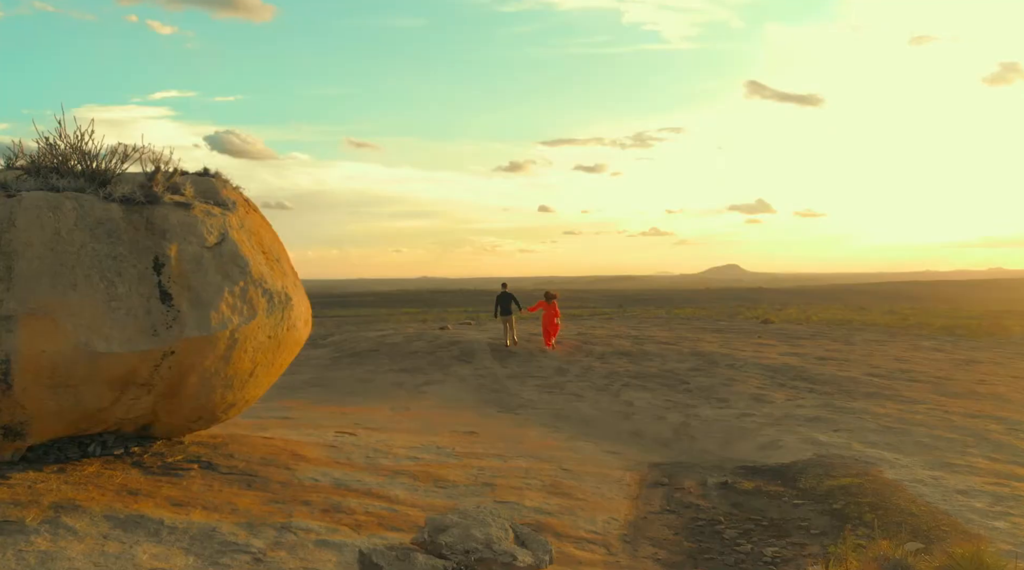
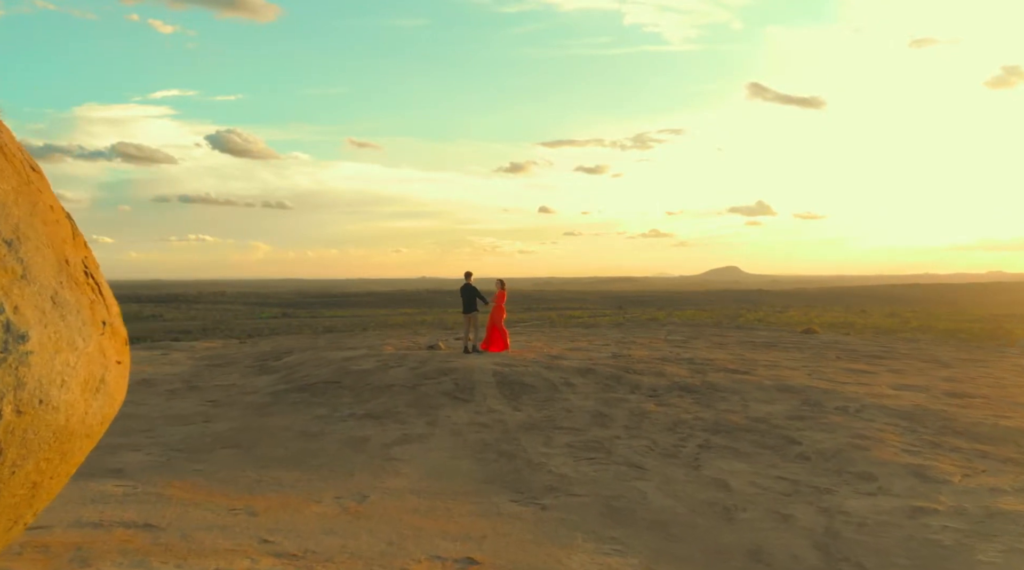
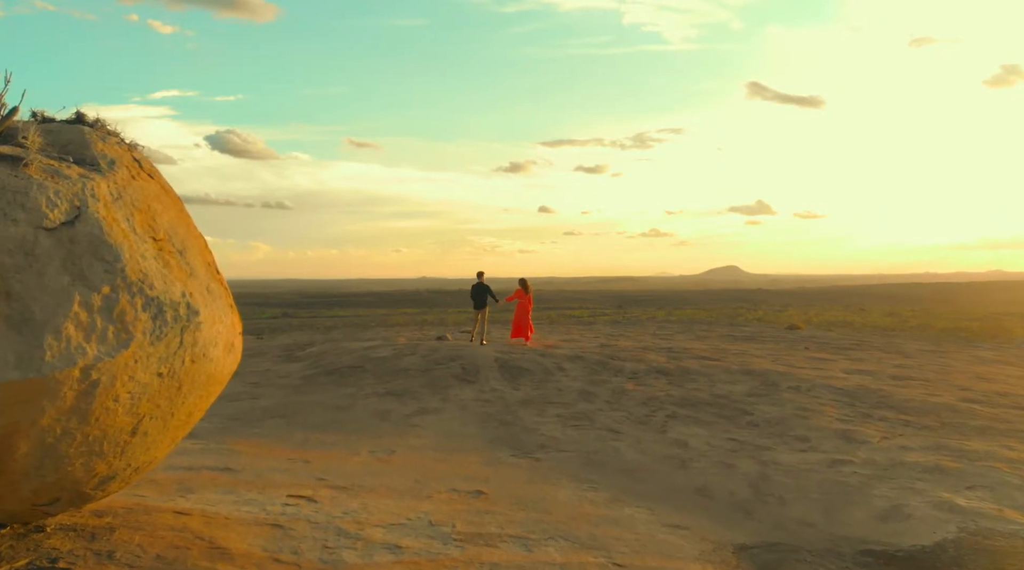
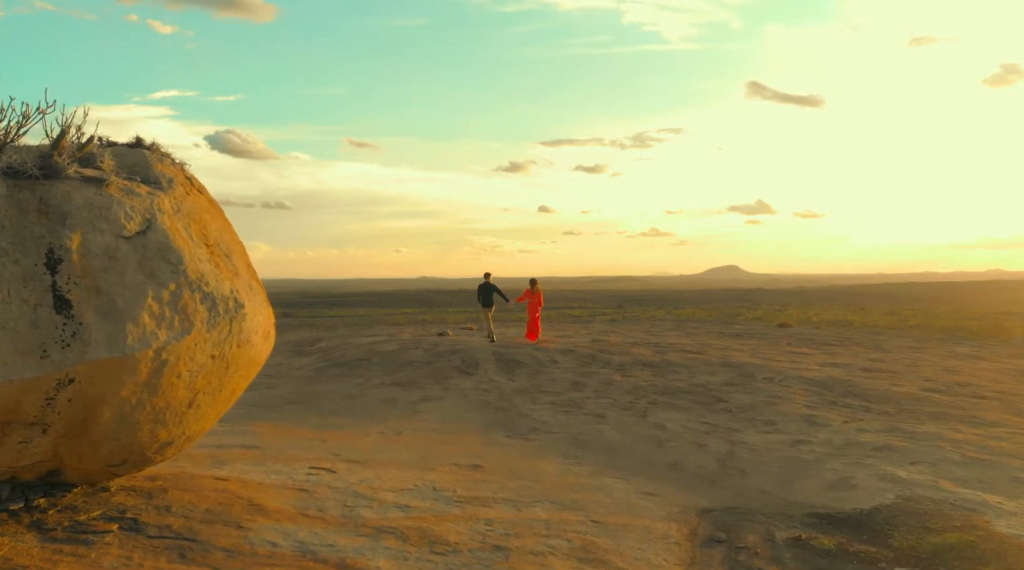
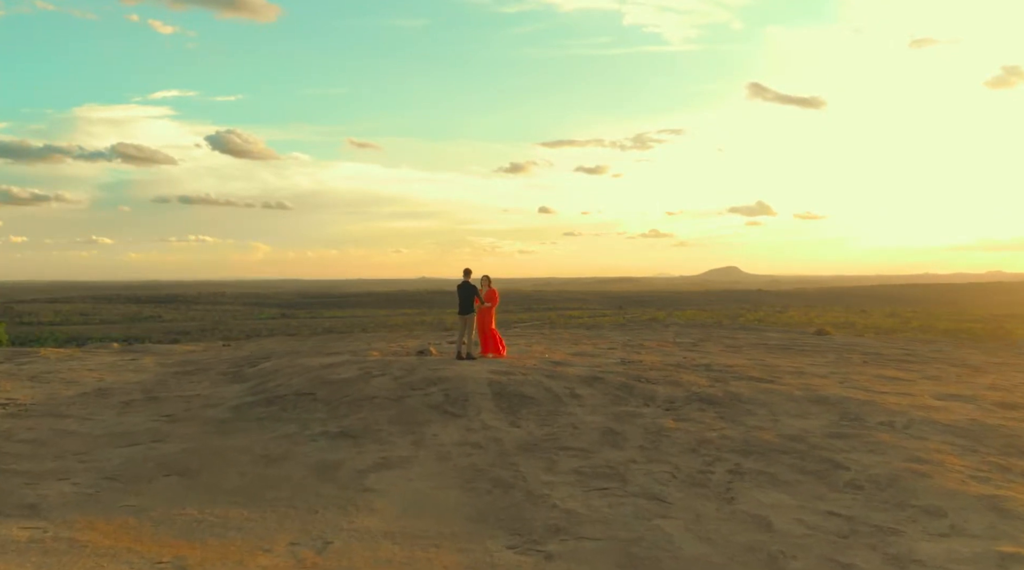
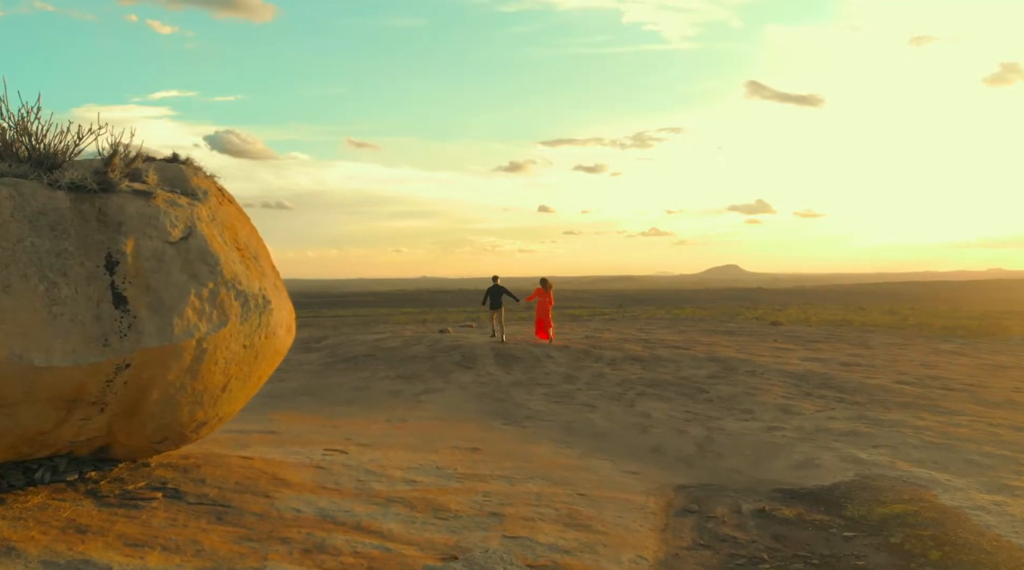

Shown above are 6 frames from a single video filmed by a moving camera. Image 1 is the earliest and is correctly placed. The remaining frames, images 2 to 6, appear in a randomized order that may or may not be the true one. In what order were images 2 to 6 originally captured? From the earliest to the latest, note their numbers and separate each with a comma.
6, 4, 3, 2, 5
